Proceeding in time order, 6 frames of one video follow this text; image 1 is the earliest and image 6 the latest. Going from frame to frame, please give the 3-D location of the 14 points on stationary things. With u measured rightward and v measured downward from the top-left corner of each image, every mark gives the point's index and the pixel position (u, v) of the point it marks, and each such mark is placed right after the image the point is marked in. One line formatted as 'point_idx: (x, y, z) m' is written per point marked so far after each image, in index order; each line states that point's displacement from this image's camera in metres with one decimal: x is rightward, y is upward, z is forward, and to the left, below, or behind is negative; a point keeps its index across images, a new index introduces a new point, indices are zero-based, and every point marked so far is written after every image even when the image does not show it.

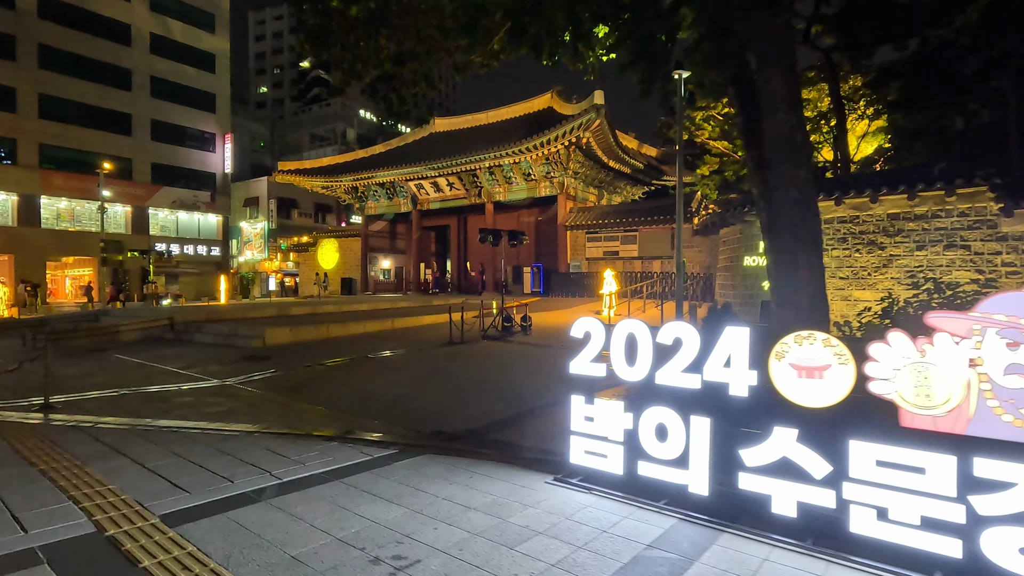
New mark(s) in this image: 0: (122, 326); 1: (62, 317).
0: (-10.5, -1.0, +14.5) m
1: (-14.7, -1.0, +17.3) m
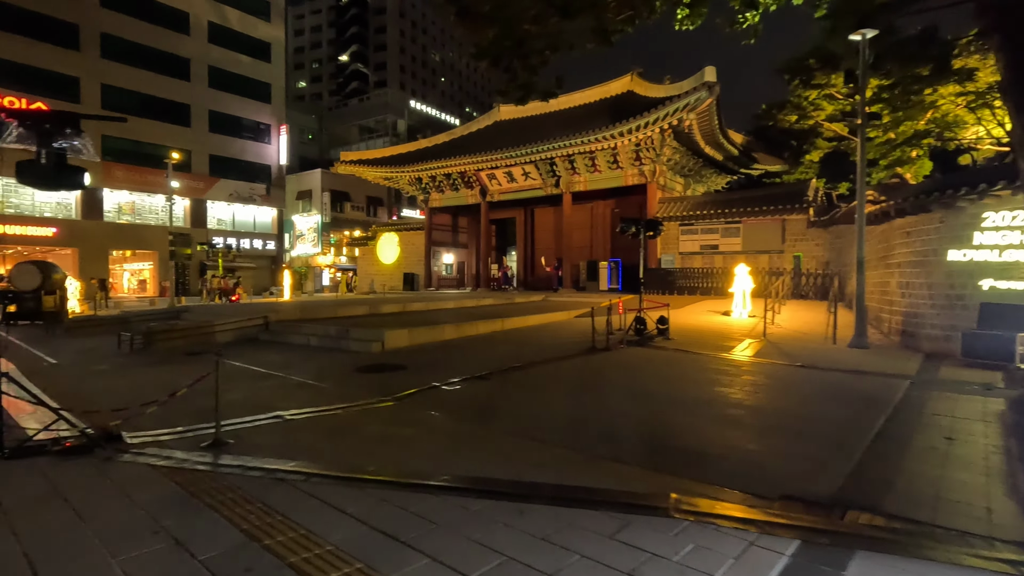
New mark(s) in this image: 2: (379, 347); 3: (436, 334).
0: (-7.2, -0.9, +13.1) m
1: (-11.2, -0.8, +16.2) m
2: (-2.8, -1.2, +11.2) m
3: (-1.8, -1.1, +12.6) m
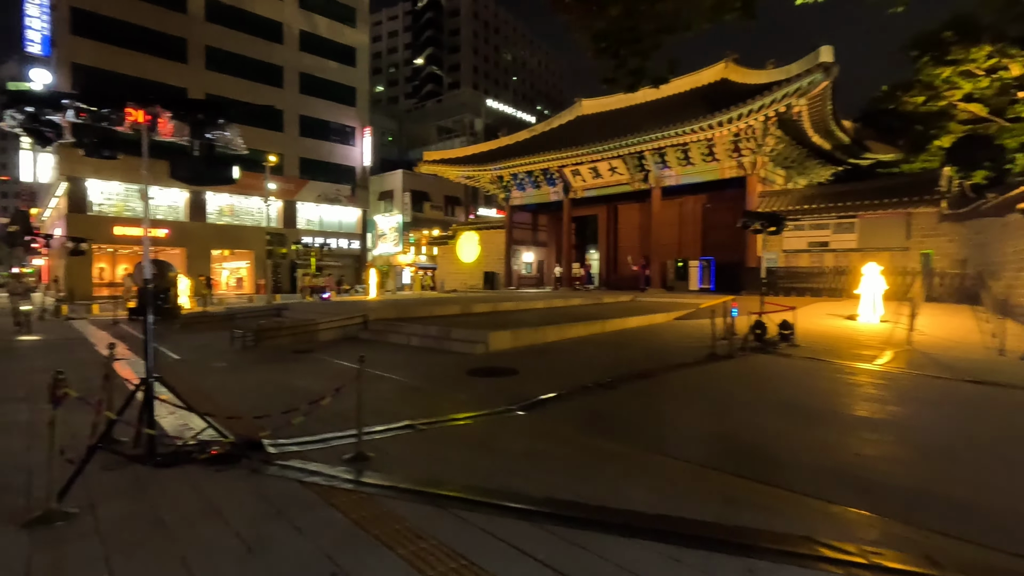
0: (-4.7, -0.9, +13.2) m
1: (-8.3, -0.8, +16.8) m
2: (-0.6, -1.2, +10.8) m
3: (+0.6, -1.1, +12.0) m
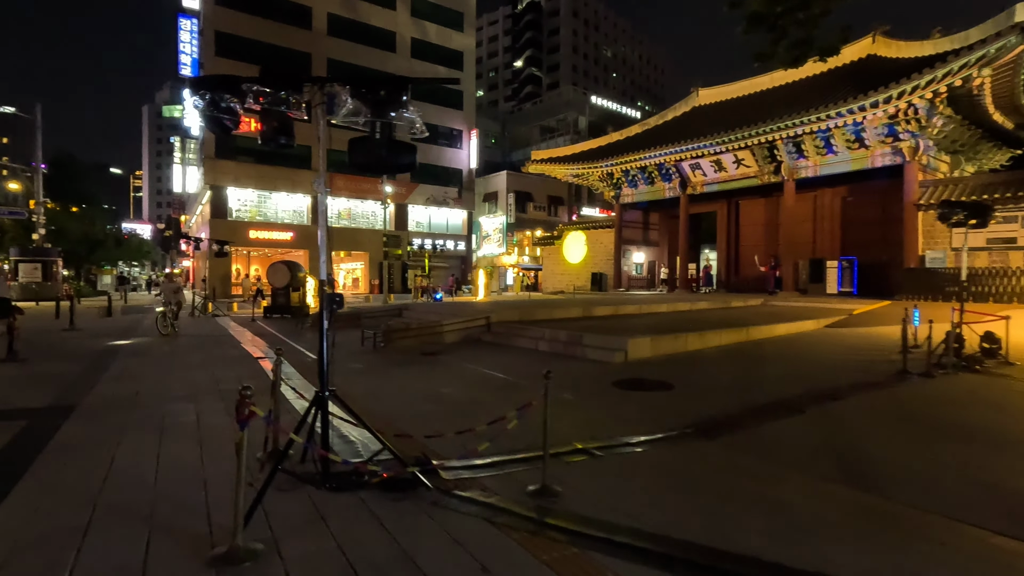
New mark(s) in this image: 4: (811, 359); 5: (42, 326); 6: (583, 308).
0: (-1.6, -0.9, +13.0) m
1: (-4.5, -0.8, +17.1) m
2: (+2.0, -1.3, +9.9) m
3: (+3.4, -1.1, +10.9) m
4: (+5.4, -1.3, +9.7) m
5: (-13.1, -1.1, +15.0) m
6: (+2.1, -0.6, +15.5) m
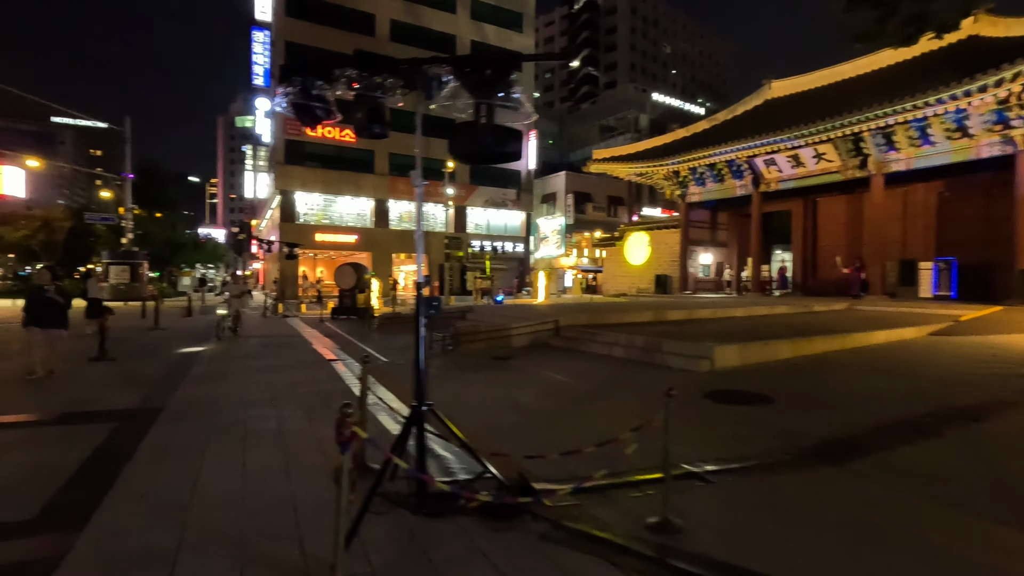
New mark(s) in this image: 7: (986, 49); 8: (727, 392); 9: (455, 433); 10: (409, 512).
0: (0.0, -1.0, +12.6) m
1: (-2.4, -0.8, +17.0) m
2: (+3.4, -1.3, +9.2) m
3: (+4.8, -1.2, +10.0) m
4: (+6.7, -1.4, +8.6) m
5: (-11.2, -1.1, +15.8) m
6: (+3.9, -0.7, +14.7) m
7: (+16.7, +8.4, +18.7) m
8: (+3.1, -1.5, +7.7) m
9: (-0.4, -1.0, +3.6) m
10: (-0.7, -1.4, +3.4) m
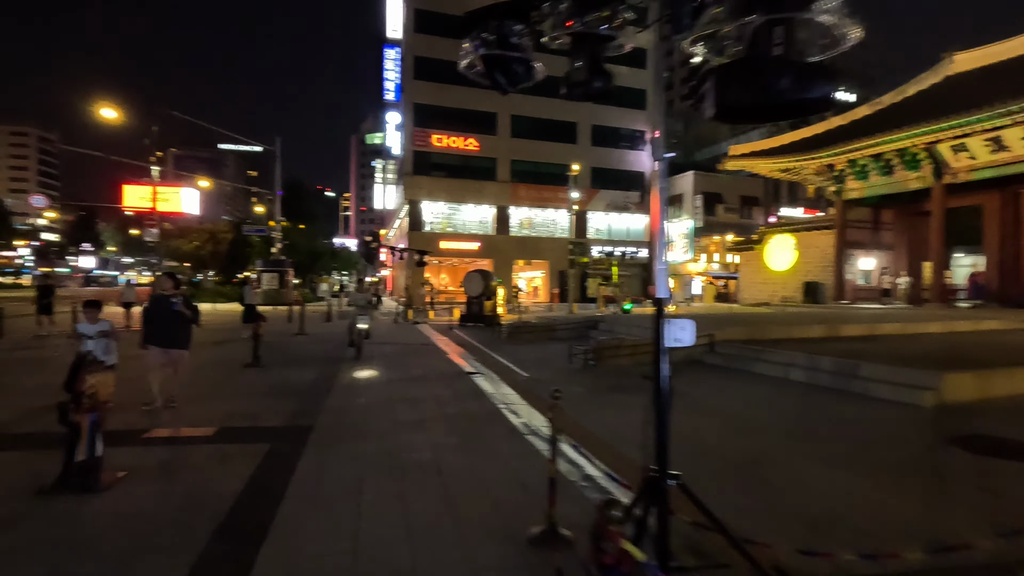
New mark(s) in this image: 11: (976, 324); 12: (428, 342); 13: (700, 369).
0: (+3.2, -1.1, +11.3) m
1: (+1.6, -1.1, +16.1) m
2: (+5.7, -1.5, +7.2) m
3: (+7.3, -1.4, +7.7) m
4: (+8.8, -1.5, +6.0) m
5: (-7.2, -1.3, +16.7) m
6: (+7.4, -0.9, +12.5) m
7: (+20.7, +8.1, +13.9) m
8: (+5.1, -1.6, +5.8) m
9: (+0.9, -1.1, +2.5) m
10: (+0.6, -1.5, +2.4) m
11: (+12.6, -1.0, +14.7) m
12: (-2.4, -1.5, +14.9) m
13: (+3.8, -1.6, +10.7) m
